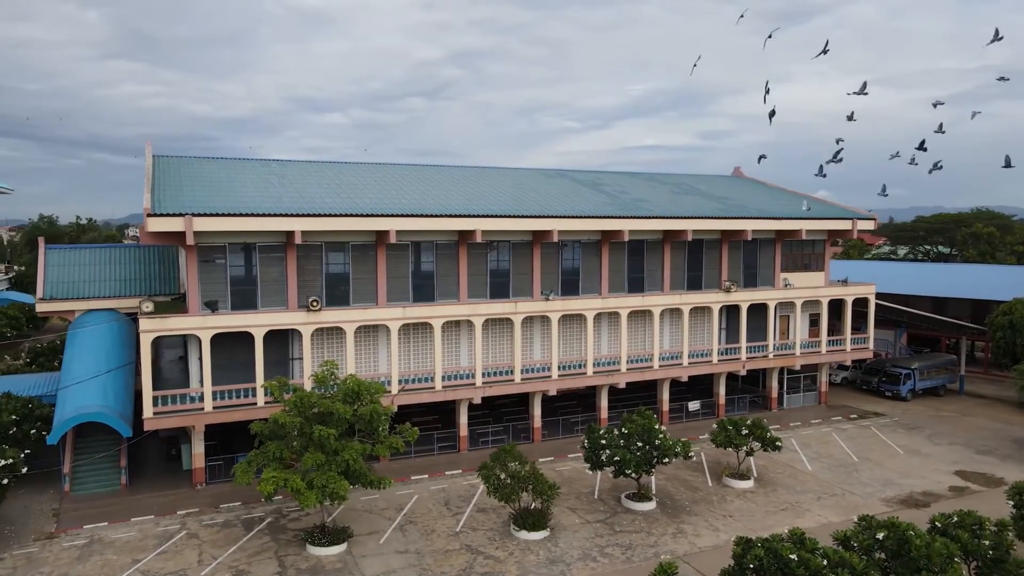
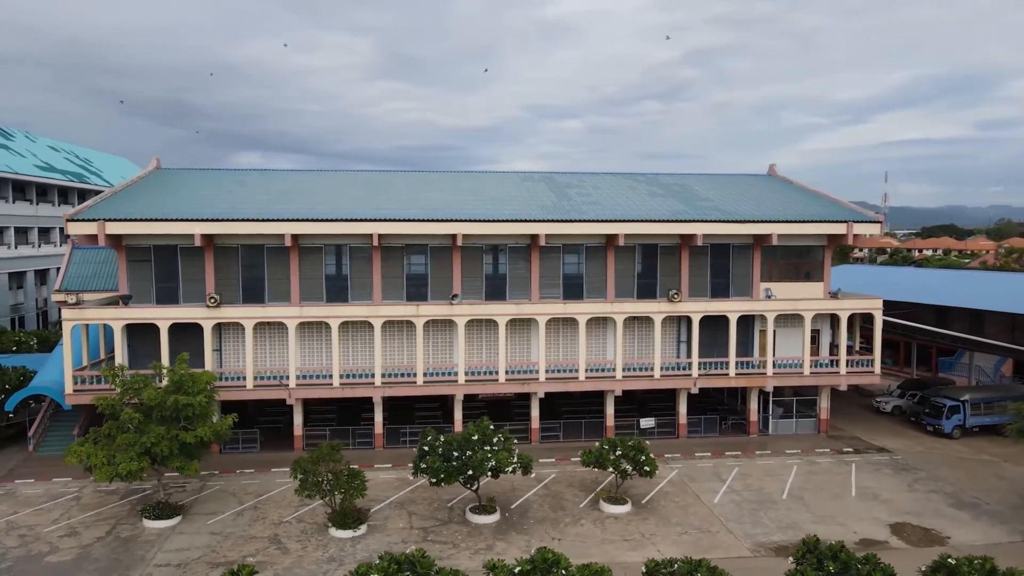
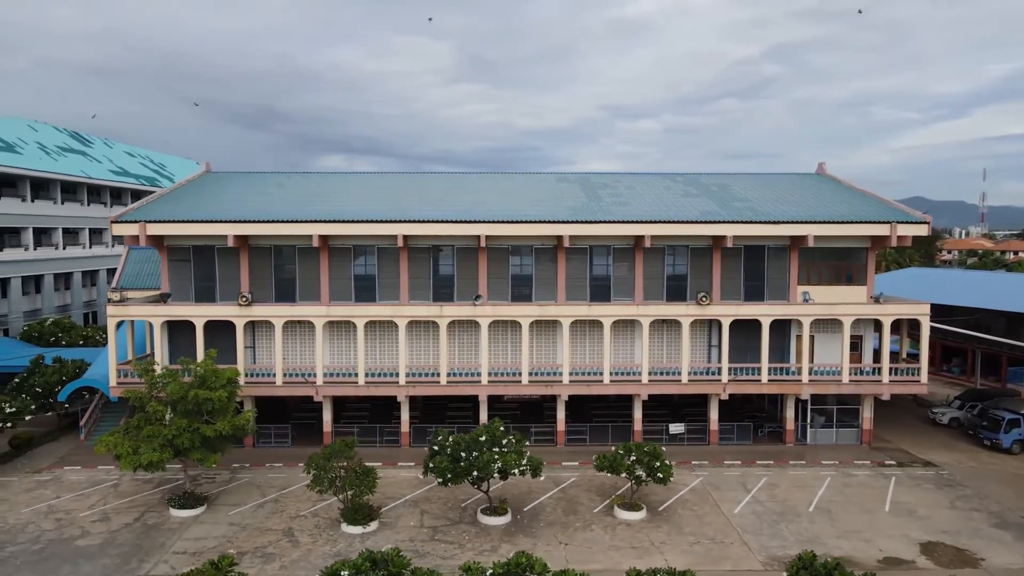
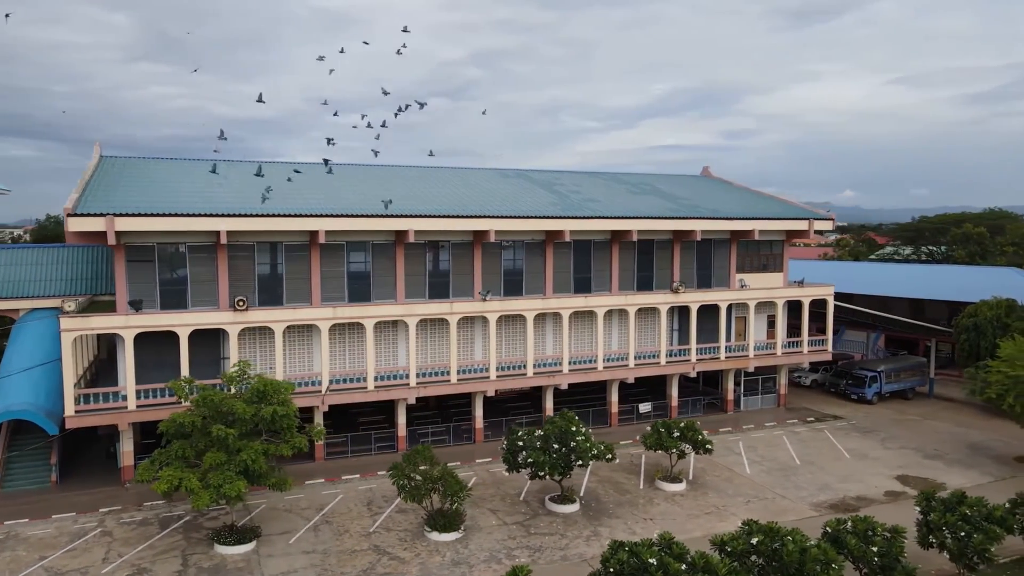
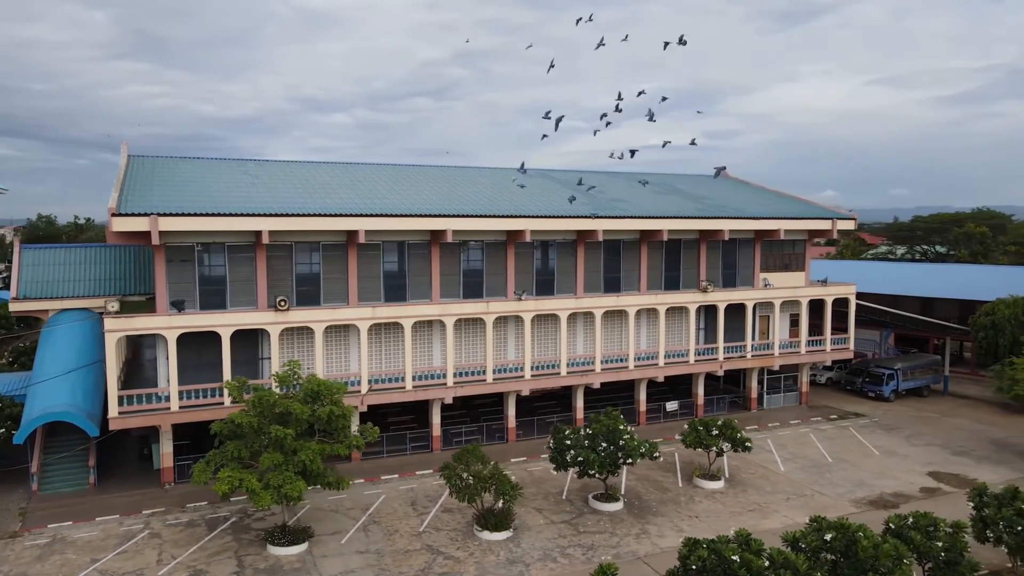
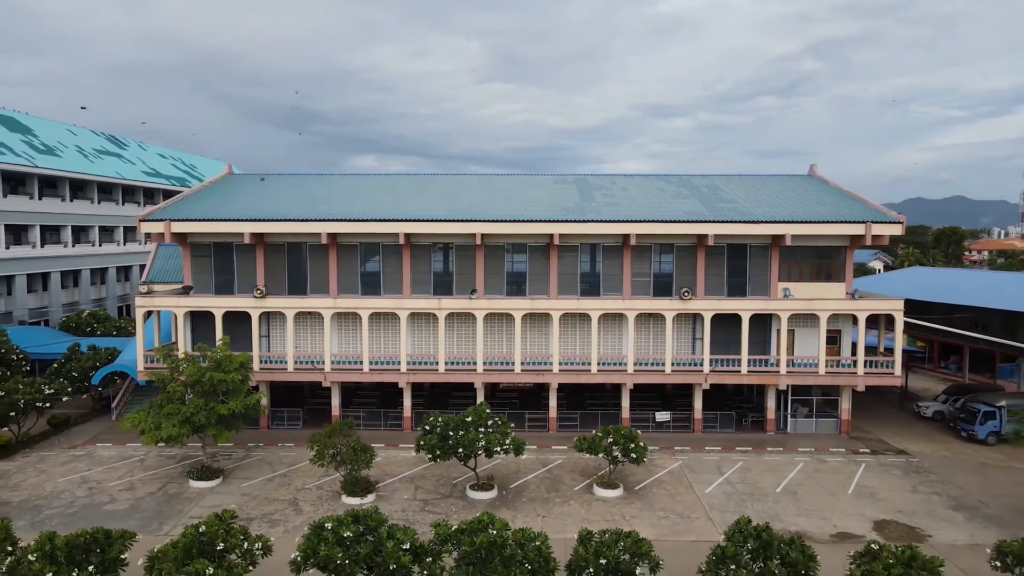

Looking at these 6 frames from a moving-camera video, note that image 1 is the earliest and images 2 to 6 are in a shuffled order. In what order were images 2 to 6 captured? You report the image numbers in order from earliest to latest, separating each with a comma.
5, 4, 2, 3, 6
